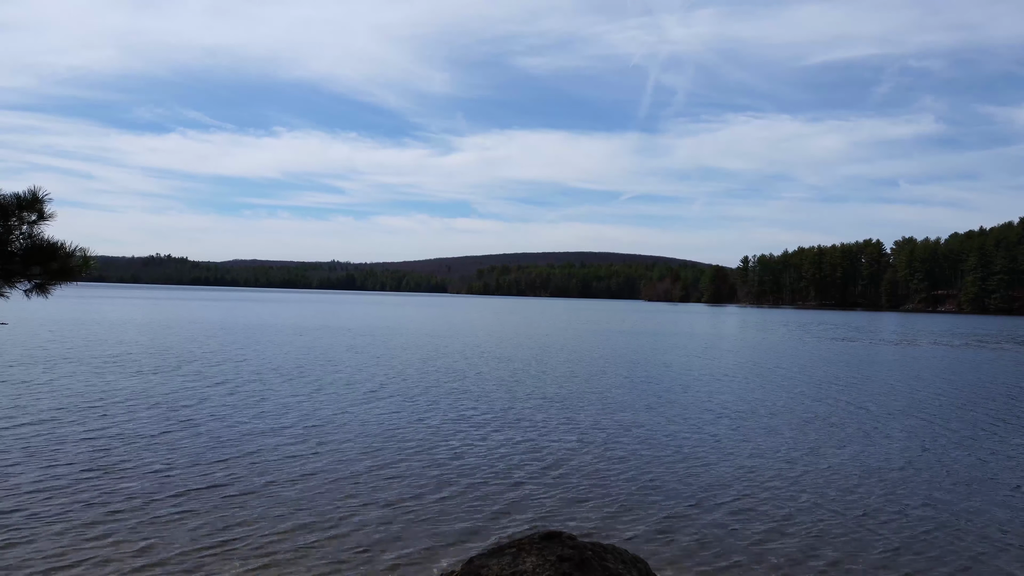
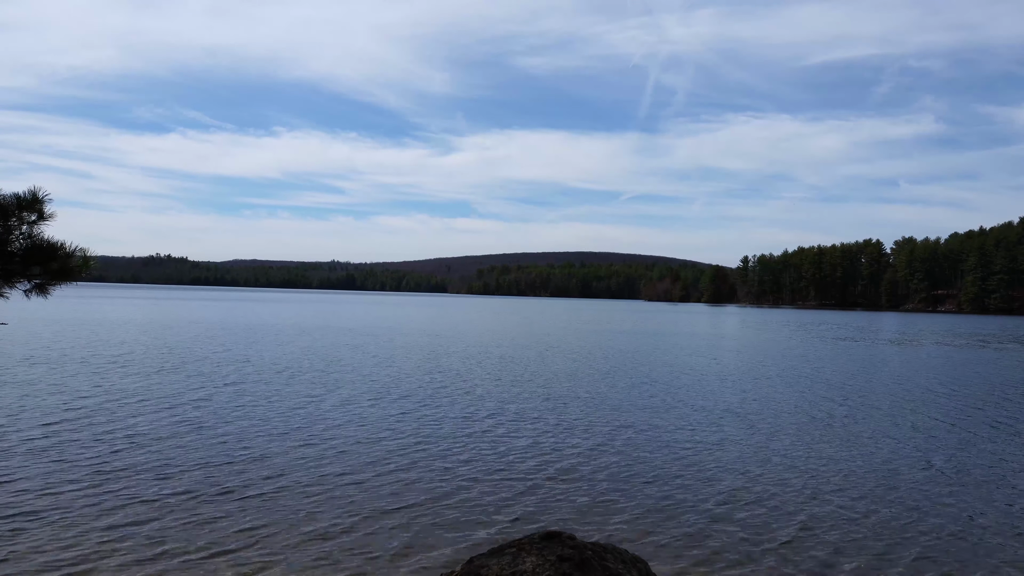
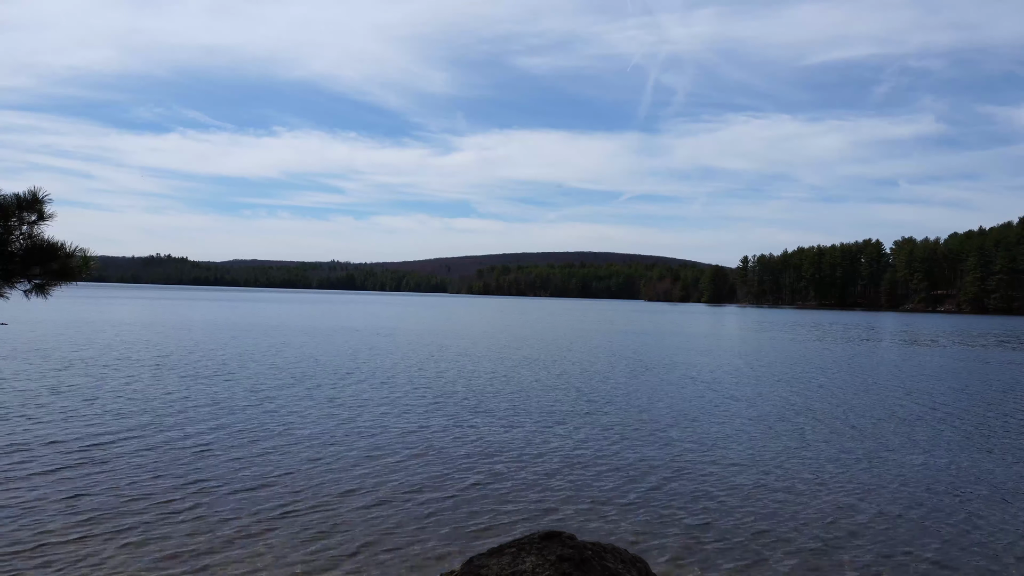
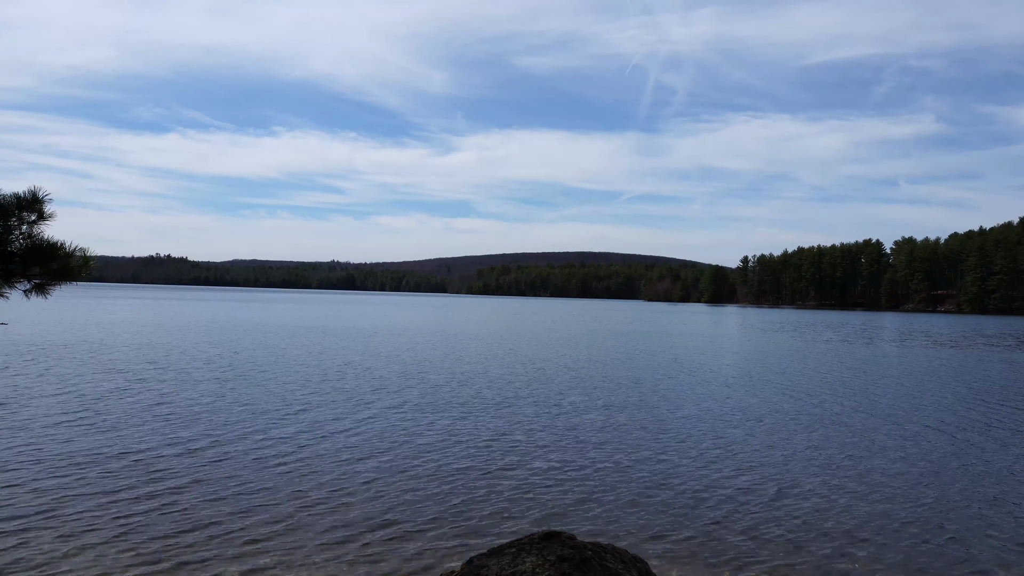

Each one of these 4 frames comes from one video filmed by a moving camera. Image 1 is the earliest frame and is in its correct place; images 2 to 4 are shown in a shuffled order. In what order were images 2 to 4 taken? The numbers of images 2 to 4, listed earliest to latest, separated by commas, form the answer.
2, 3, 4
